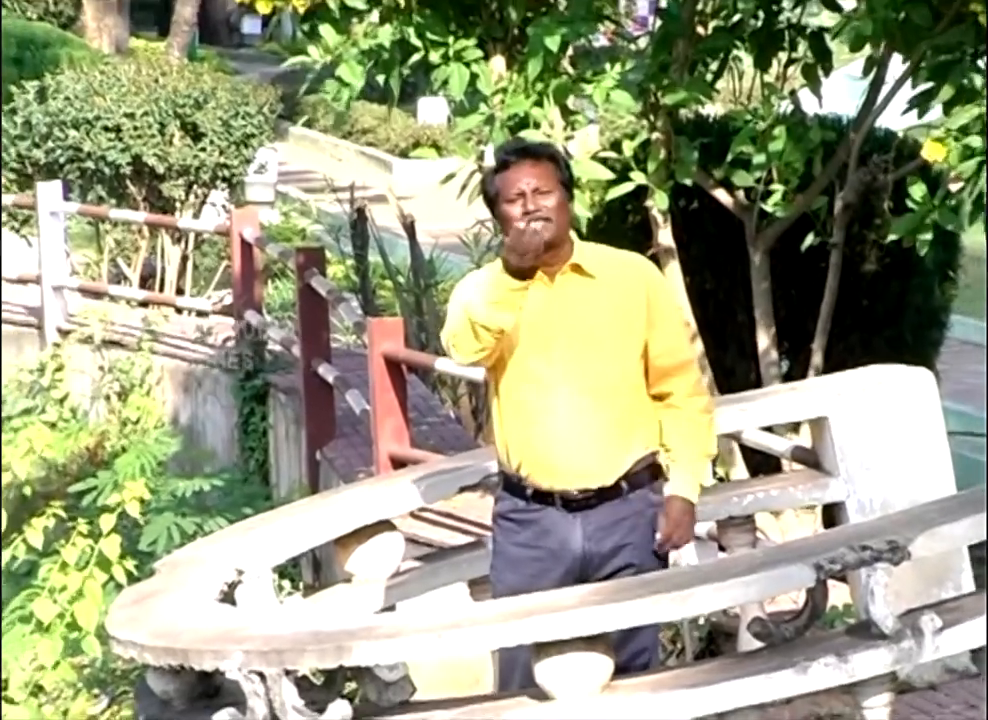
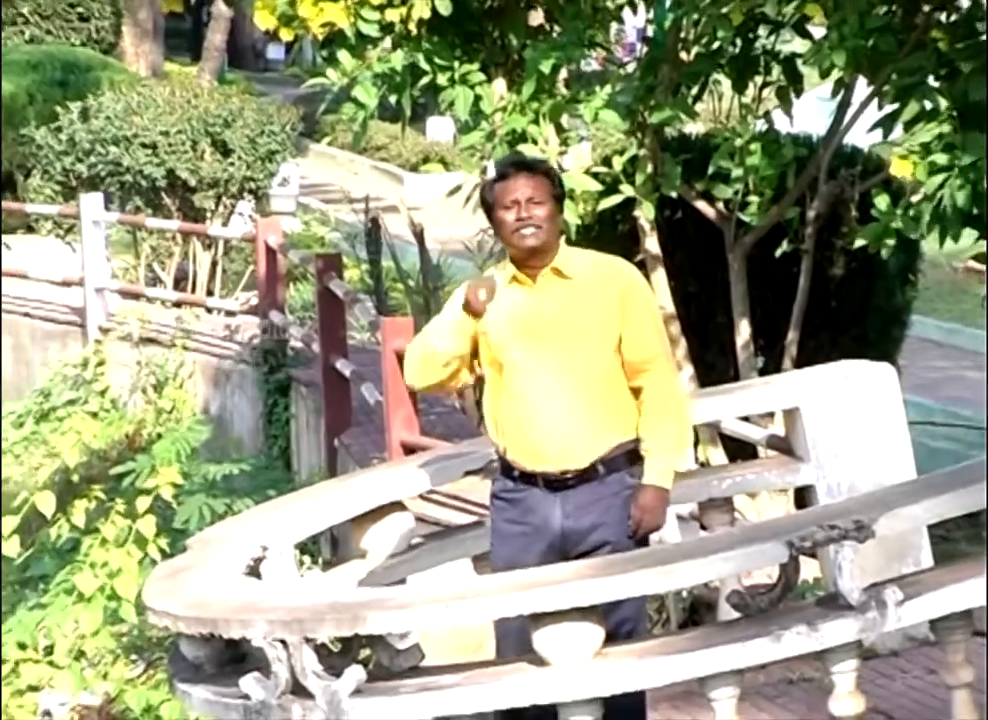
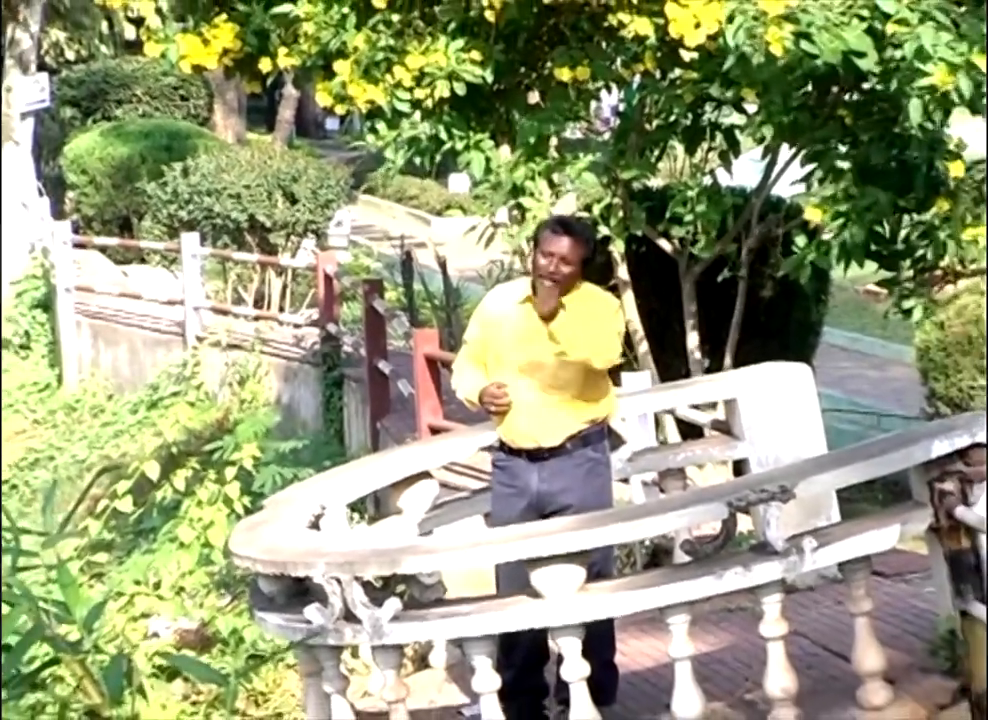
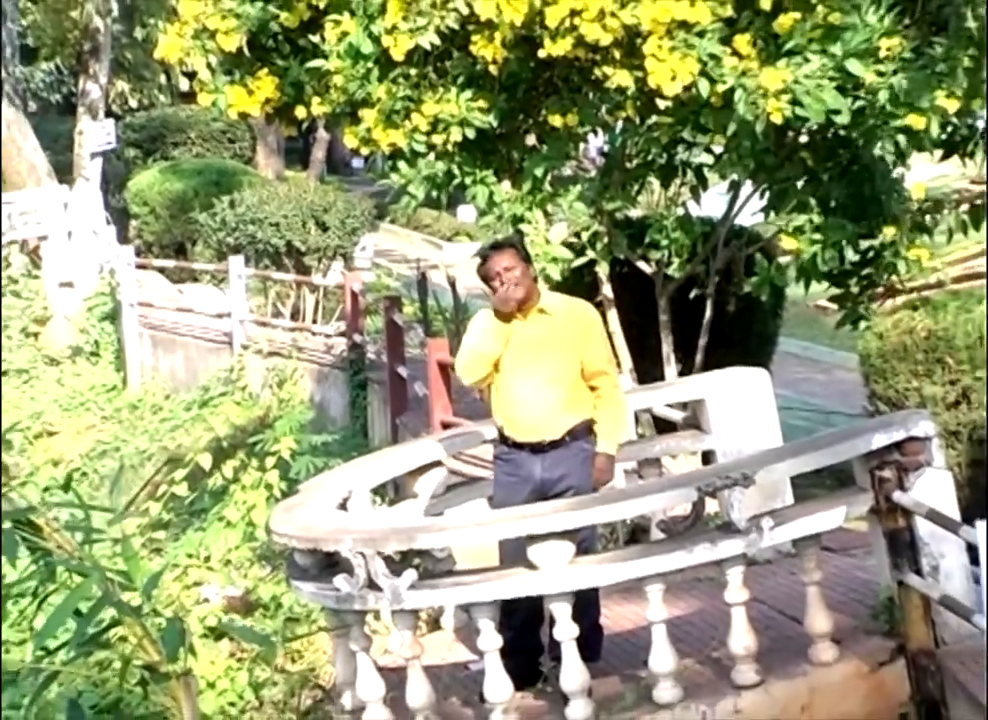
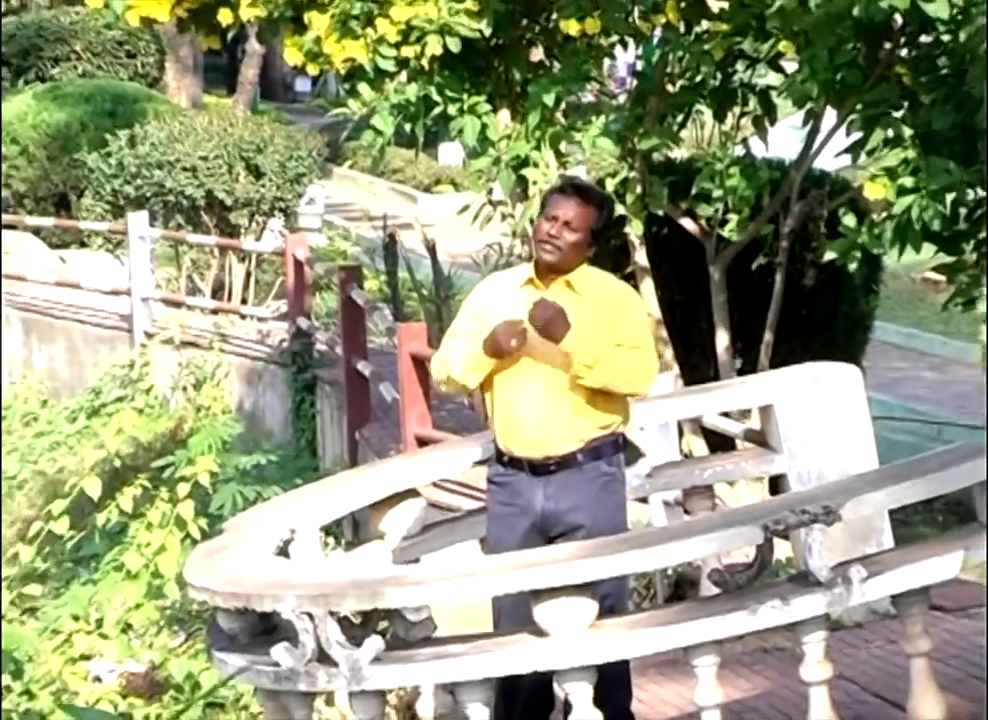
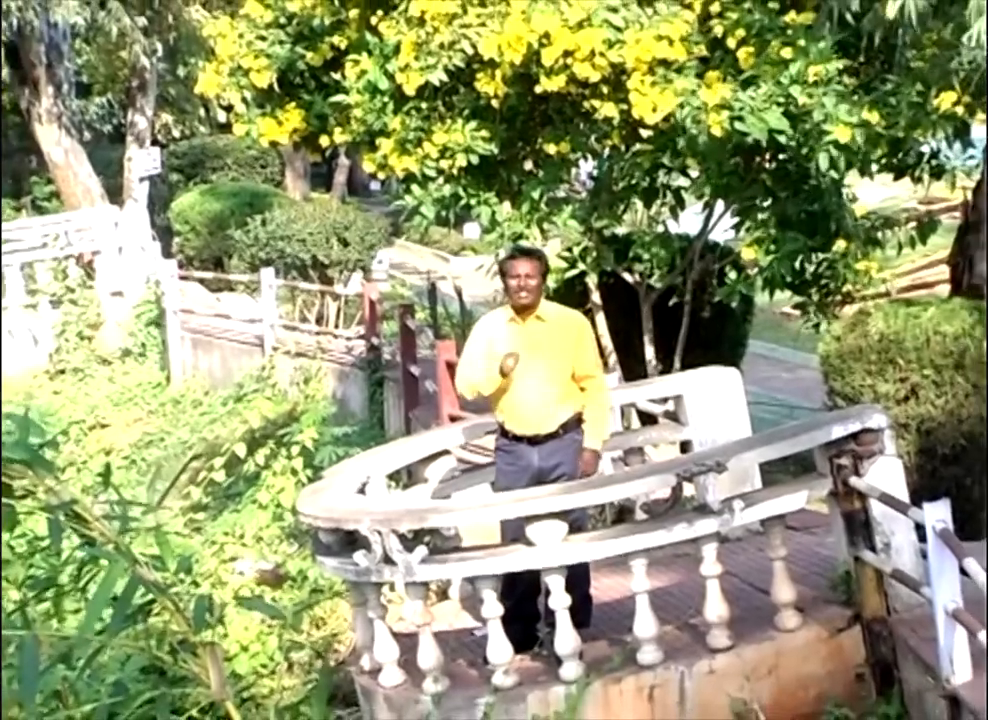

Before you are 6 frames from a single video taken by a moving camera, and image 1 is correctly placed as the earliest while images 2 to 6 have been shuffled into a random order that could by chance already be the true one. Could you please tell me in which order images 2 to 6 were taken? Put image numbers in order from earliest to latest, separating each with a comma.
2, 5, 3, 4, 6
